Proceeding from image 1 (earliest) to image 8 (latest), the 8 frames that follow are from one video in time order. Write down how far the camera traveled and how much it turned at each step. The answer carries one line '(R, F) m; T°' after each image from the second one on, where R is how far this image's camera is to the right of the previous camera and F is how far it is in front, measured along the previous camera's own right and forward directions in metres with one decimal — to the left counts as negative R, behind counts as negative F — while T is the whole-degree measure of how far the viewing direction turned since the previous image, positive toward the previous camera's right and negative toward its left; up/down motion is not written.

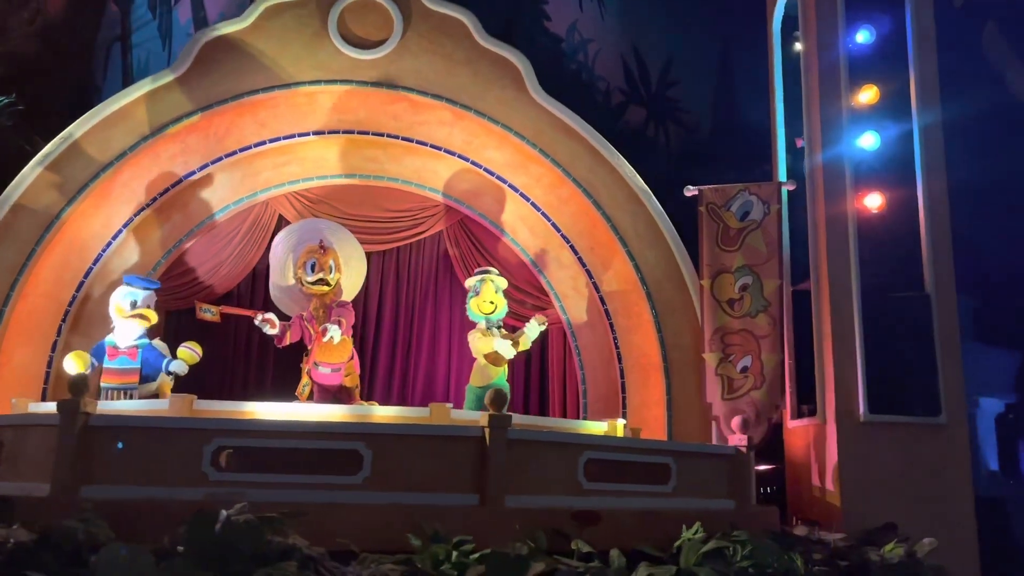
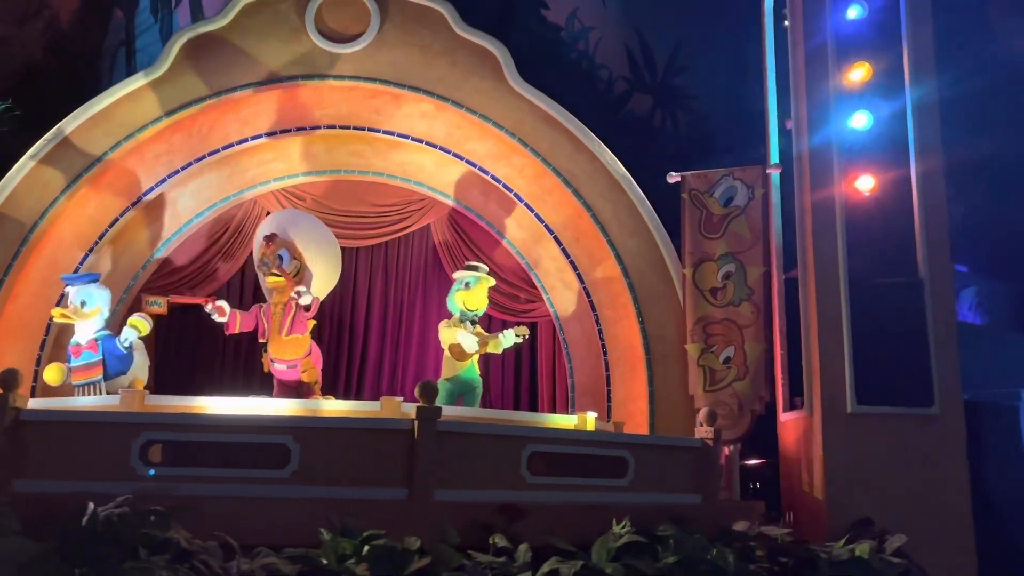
(+0.6, +0.1) m; -4°
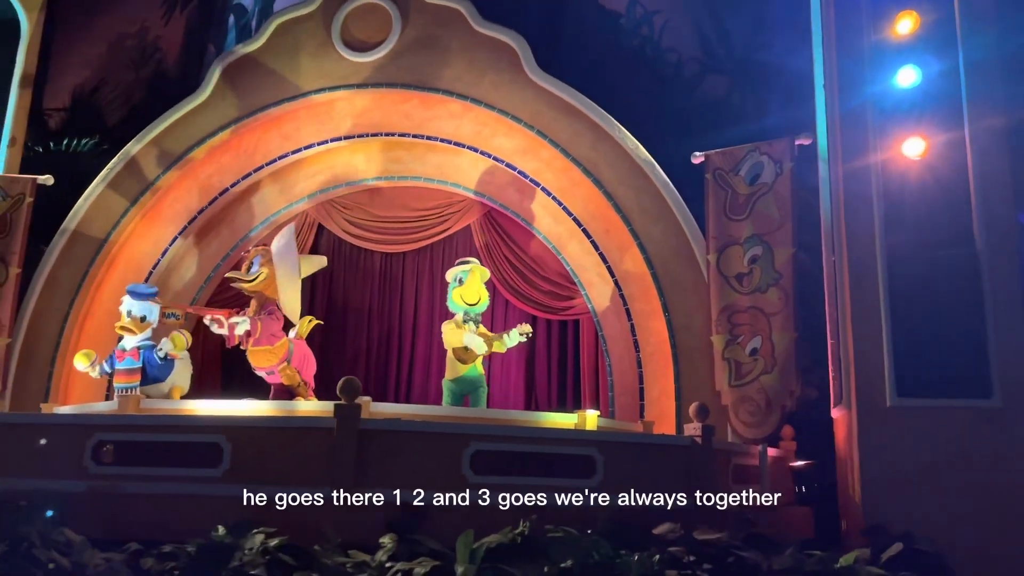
(+1.1, +0.3) m; -12°
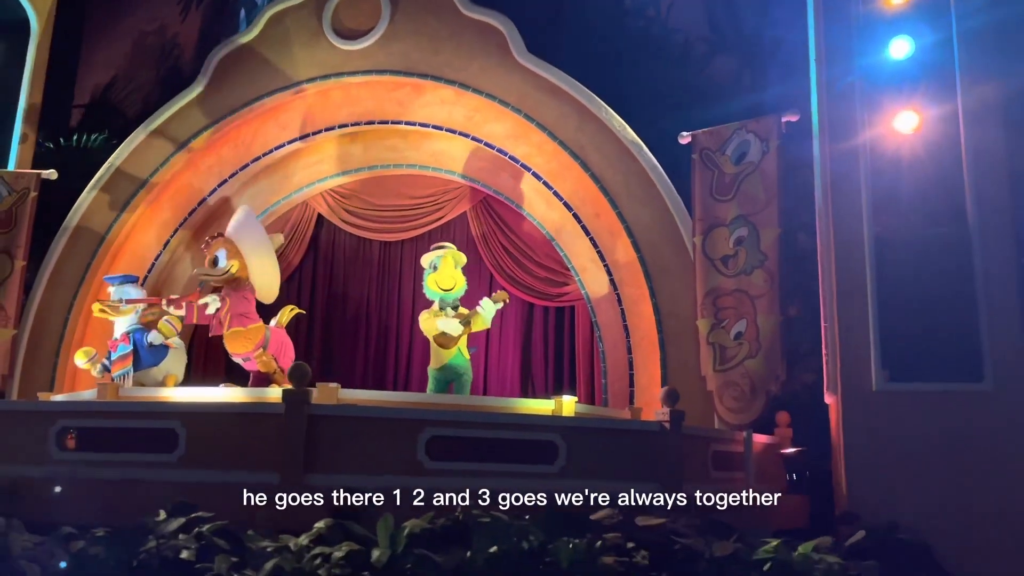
(+0.4, +0.1) m; -3°
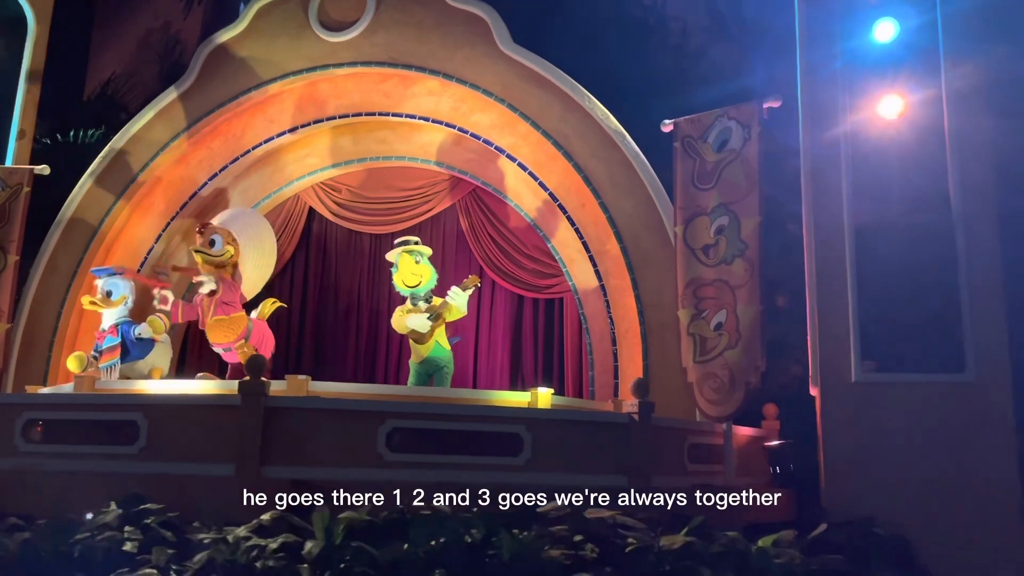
(+0.3, +0.1) m; -2°
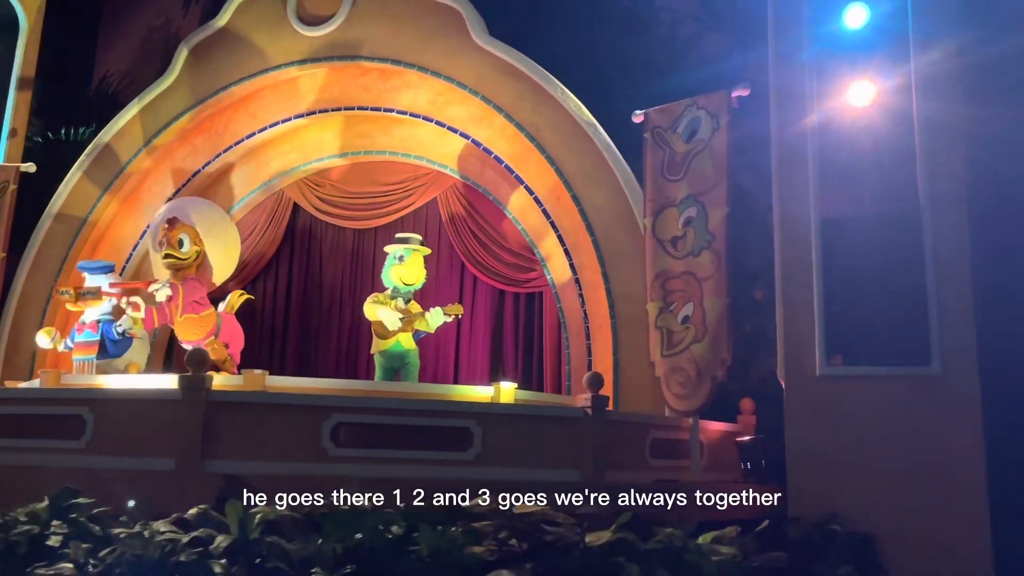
(+0.4, +0.1) m; -2°
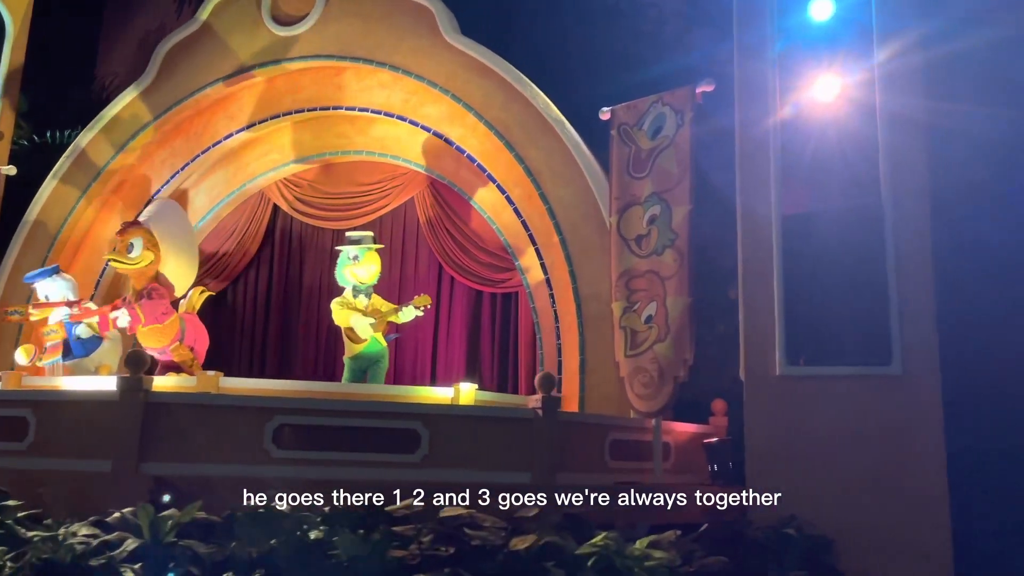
(+0.3, +0.1) m; -1°
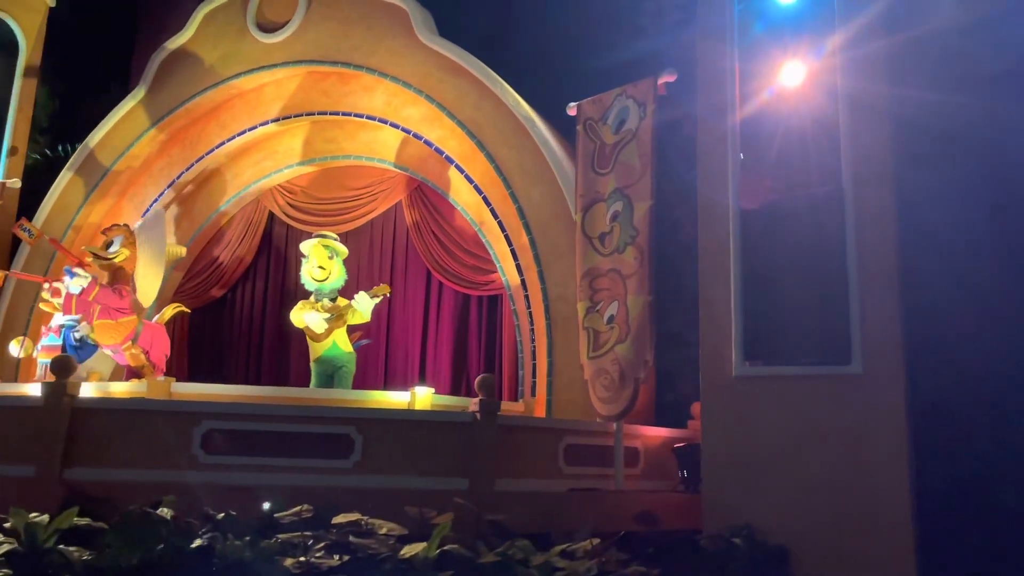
(+0.6, +0.1) m; -4°
